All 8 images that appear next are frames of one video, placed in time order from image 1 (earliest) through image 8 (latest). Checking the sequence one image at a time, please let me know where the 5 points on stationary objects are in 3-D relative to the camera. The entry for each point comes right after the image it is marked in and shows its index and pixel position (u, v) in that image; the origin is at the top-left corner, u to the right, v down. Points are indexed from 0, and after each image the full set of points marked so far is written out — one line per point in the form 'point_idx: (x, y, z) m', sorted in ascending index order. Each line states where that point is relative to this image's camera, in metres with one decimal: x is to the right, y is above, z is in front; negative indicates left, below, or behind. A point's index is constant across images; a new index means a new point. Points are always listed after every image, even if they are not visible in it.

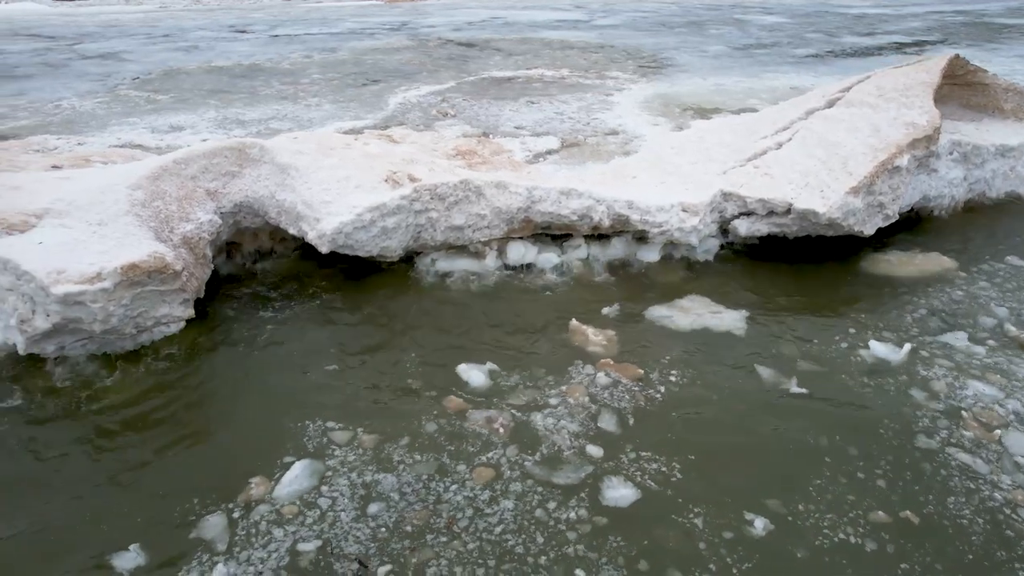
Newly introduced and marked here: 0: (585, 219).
0: (+0.7, +0.6, +6.8) m
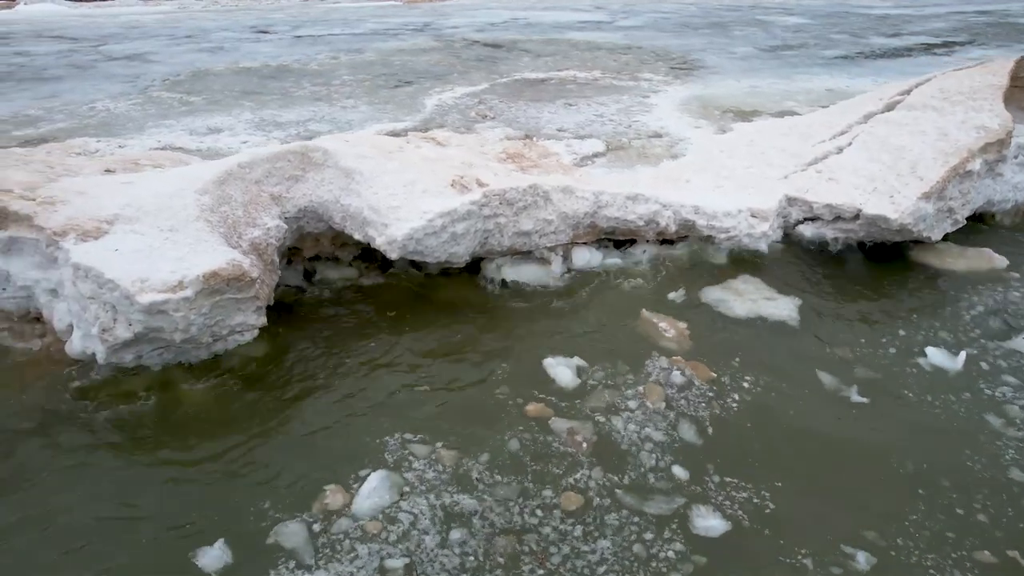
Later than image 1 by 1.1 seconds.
0: (+1.2, +0.6, +6.7) m
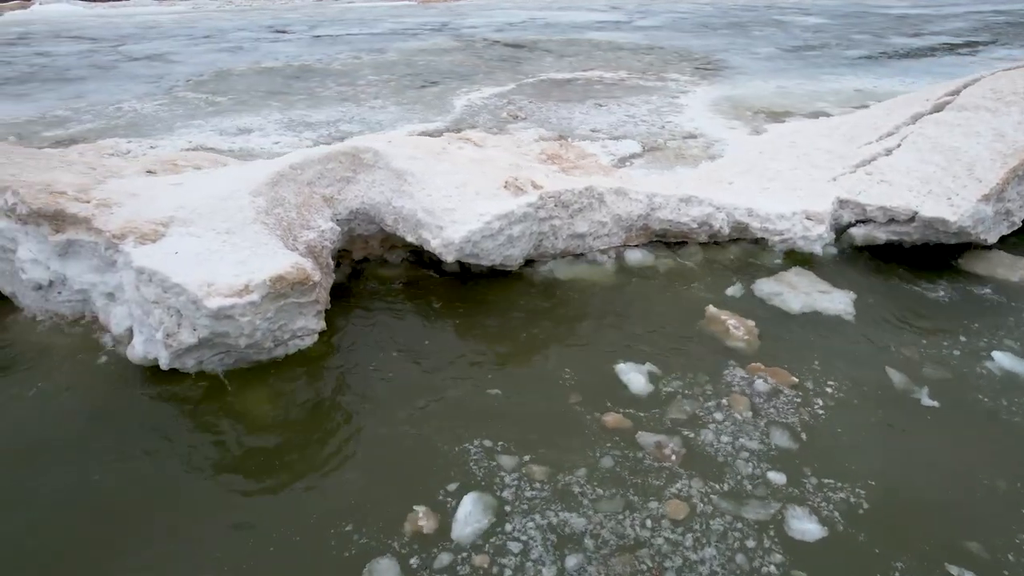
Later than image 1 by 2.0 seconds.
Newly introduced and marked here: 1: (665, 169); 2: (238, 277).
0: (+1.7, +0.5, +6.6) m
1: (+1.8, +1.4, +9.0) m
2: (-1.6, +0.1, +4.5) m
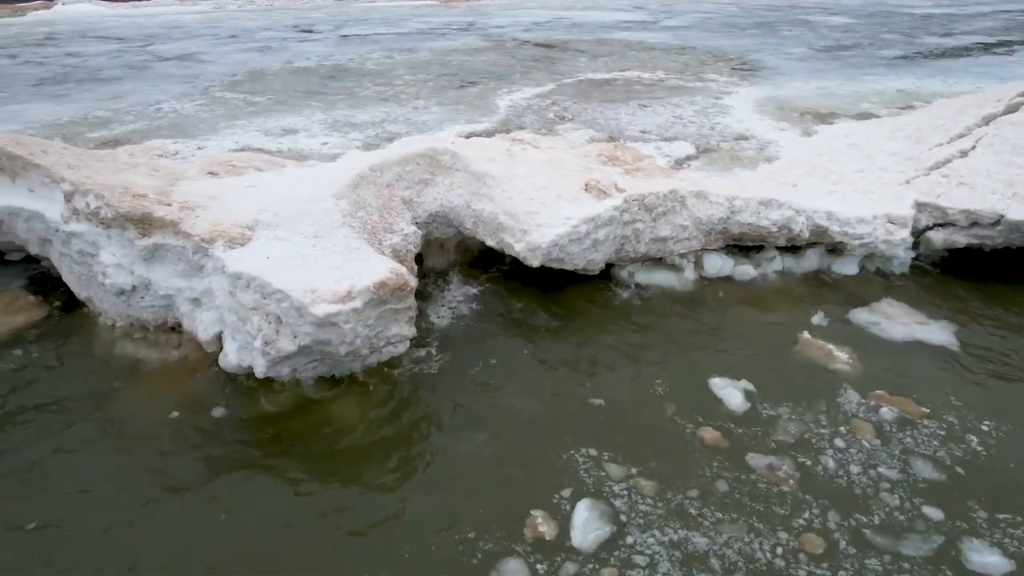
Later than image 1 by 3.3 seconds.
0: (+2.3, +0.5, +6.4) m
1: (+2.5, +1.4, +8.8) m
2: (-1.0, 0.0, +4.4) m
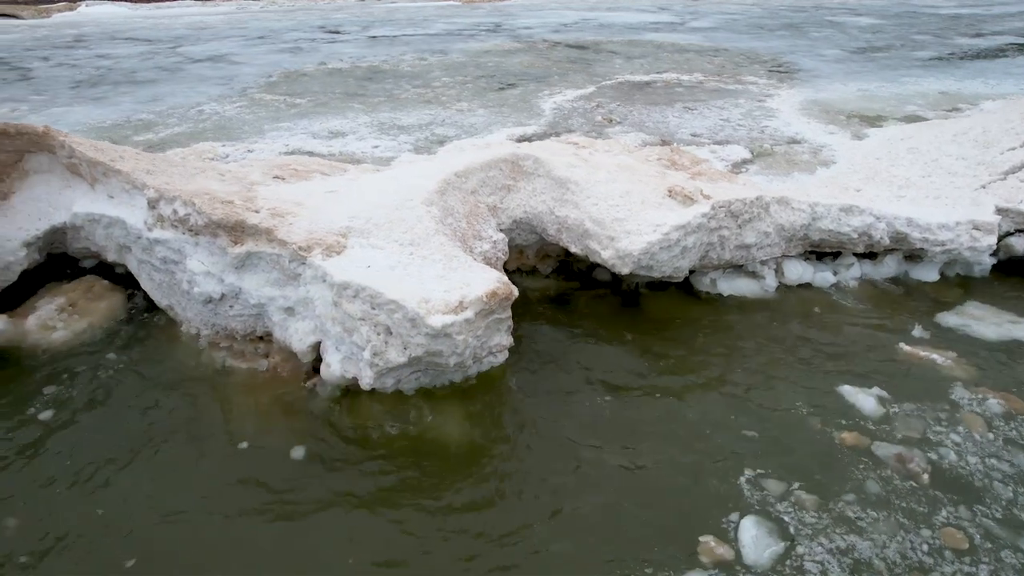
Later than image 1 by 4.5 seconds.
0: (+3.0, +0.4, +6.3) m
1: (+3.1, +1.3, +8.7) m
2: (-0.4, 0.0, +4.3) m
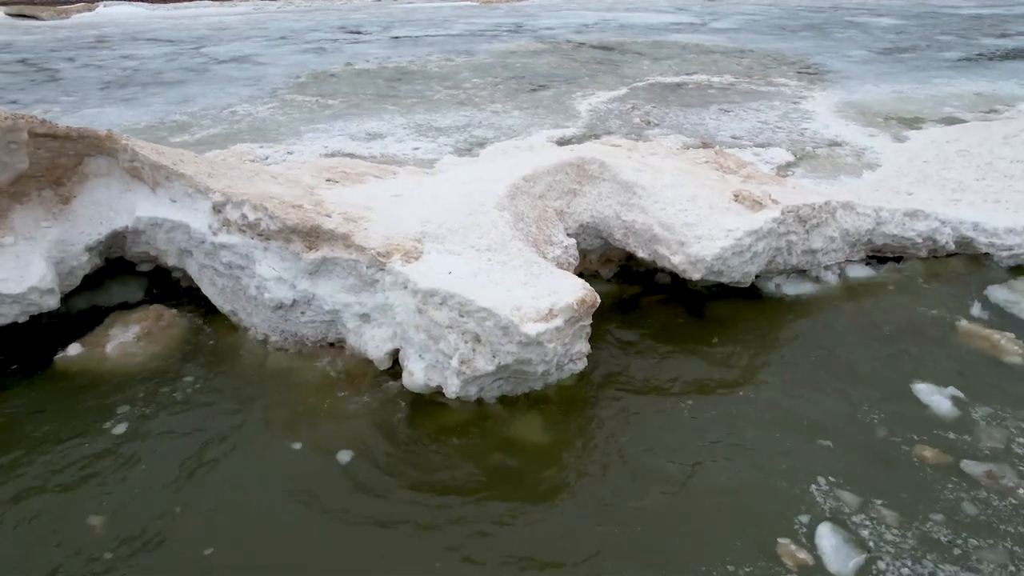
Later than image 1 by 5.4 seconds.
0: (+3.5, +0.4, +6.3) m
1: (+3.7, +1.3, +8.6) m
2: (+0.1, -0.1, +4.3) m
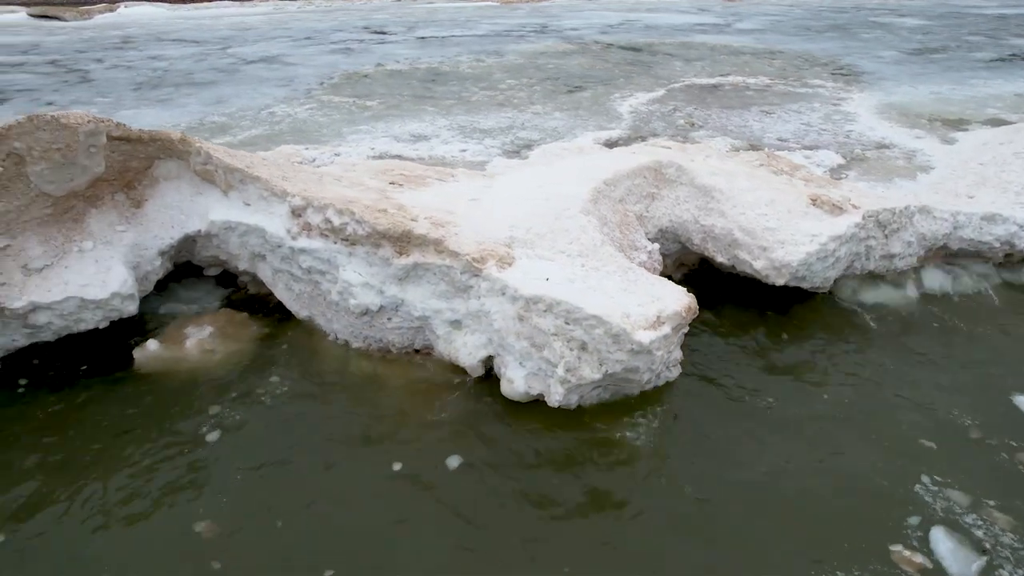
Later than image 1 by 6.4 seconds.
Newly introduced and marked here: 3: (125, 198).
0: (+4.1, +0.3, +6.2) m
1: (+4.3, +1.2, +8.5) m
2: (+0.7, -0.1, +4.2) m
3: (-2.9, +0.7, +5.6) m
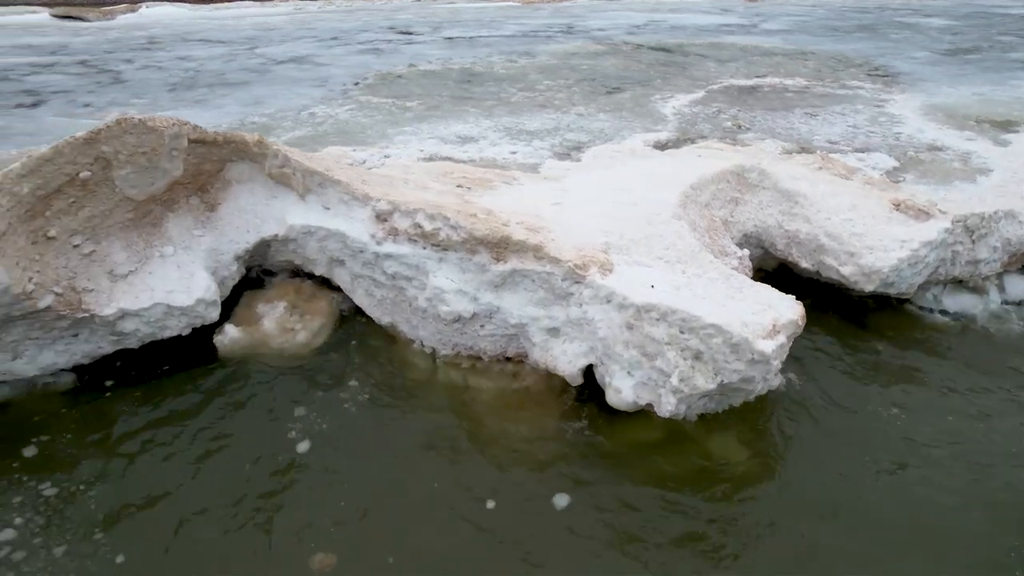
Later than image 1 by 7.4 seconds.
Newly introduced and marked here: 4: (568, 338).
0: (+4.7, +0.3, +6.1) m
1: (+4.9, +1.2, +8.4) m
2: (+1.3, -0.1, +4.1) m
3: (-2.3, +0.6, +5.5) m
4: (+0.3, -0.3, +4.6) m
